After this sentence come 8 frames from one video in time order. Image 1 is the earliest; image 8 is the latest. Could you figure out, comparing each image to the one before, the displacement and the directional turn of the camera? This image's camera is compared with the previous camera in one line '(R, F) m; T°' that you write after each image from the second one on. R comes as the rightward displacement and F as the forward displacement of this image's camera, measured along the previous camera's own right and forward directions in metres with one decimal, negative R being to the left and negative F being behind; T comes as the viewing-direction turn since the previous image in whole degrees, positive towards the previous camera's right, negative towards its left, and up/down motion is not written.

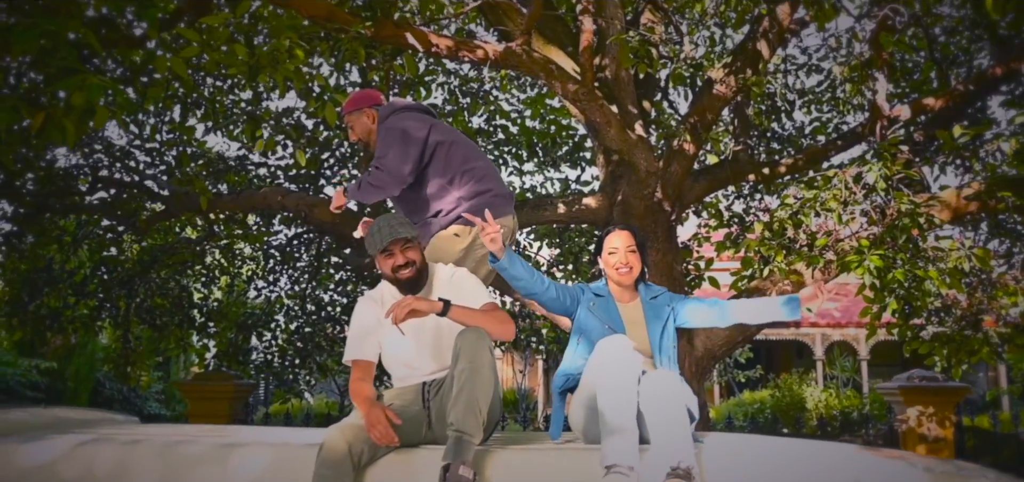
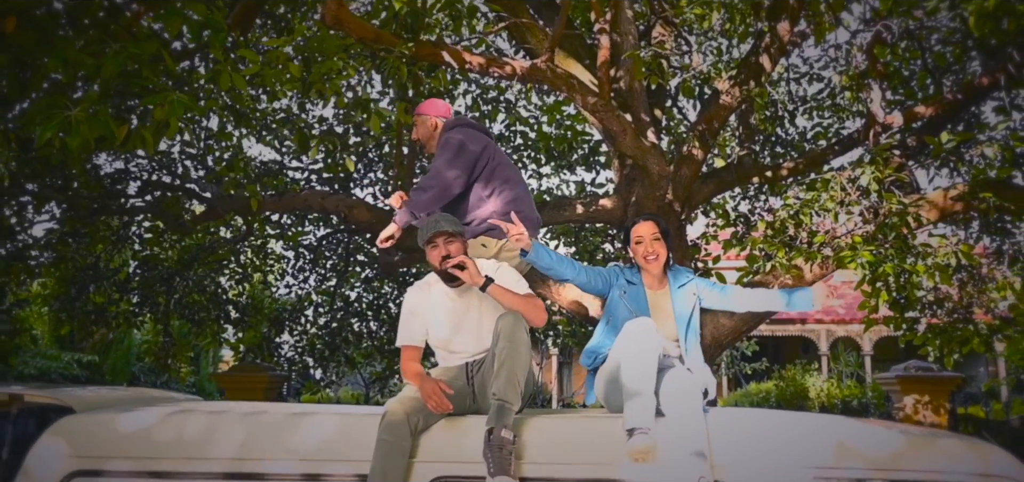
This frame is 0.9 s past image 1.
(-0.1, -0.5) m; 0°
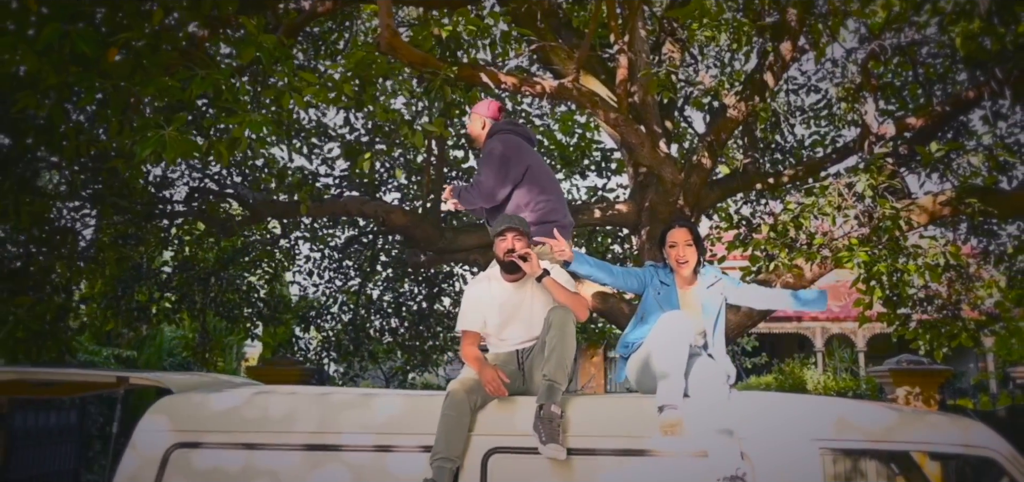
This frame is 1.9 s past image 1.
(-0.2, -0.5) m; 0°
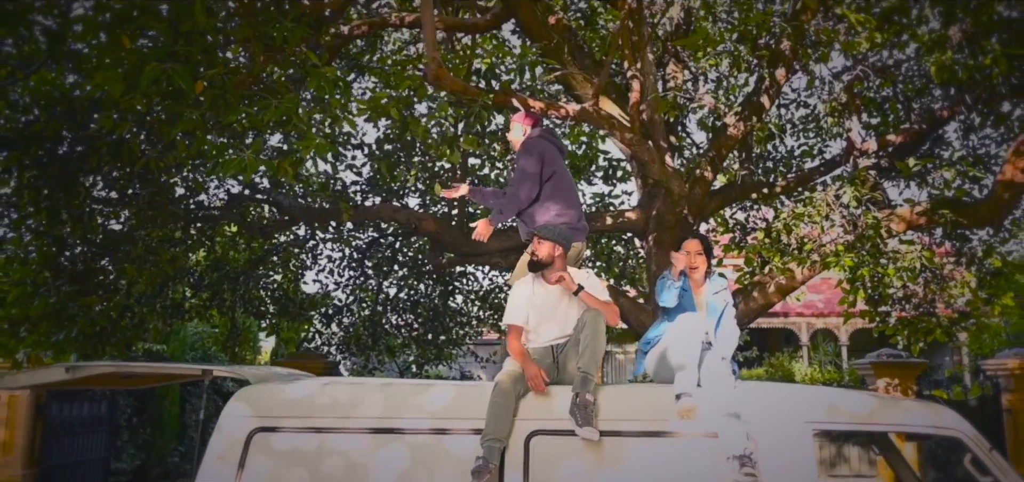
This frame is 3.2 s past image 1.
(-0.3, -0.7) m; +1°
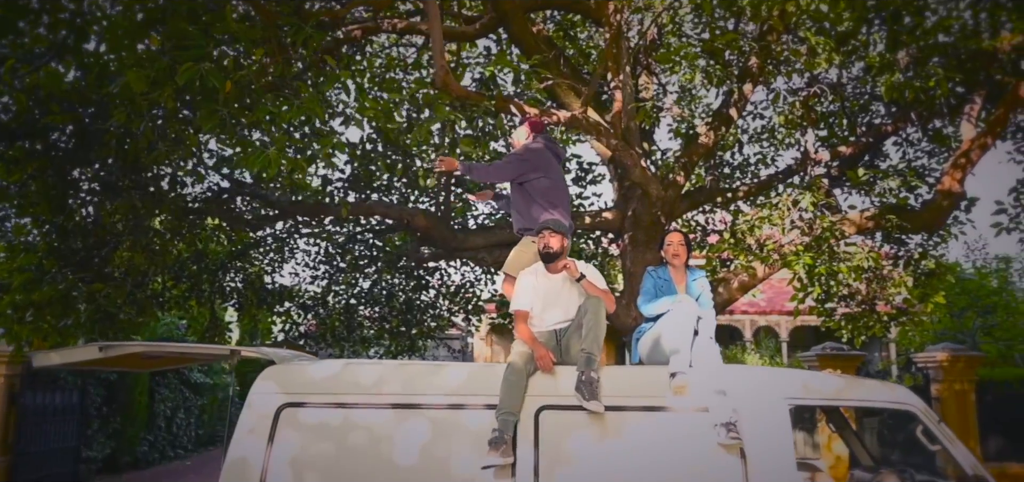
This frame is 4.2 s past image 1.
(-0.5, -0.5) m; +5°
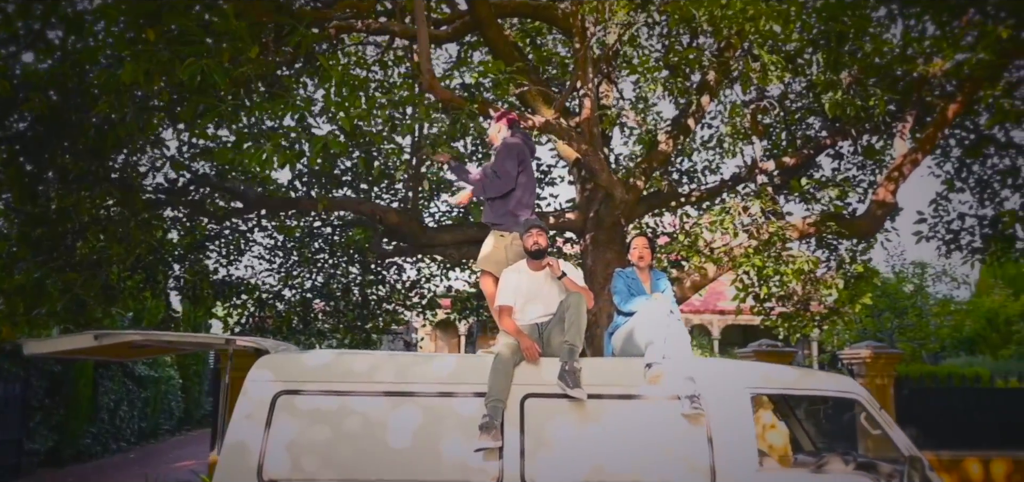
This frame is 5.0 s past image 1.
(-0.5, -0.3) m; +5°
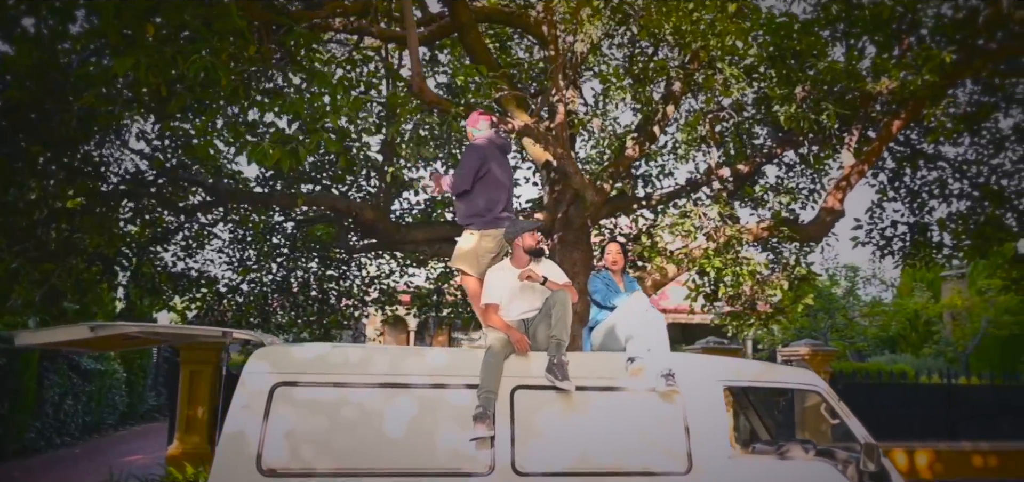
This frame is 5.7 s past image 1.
(-0.5, -0.3) m; +5°
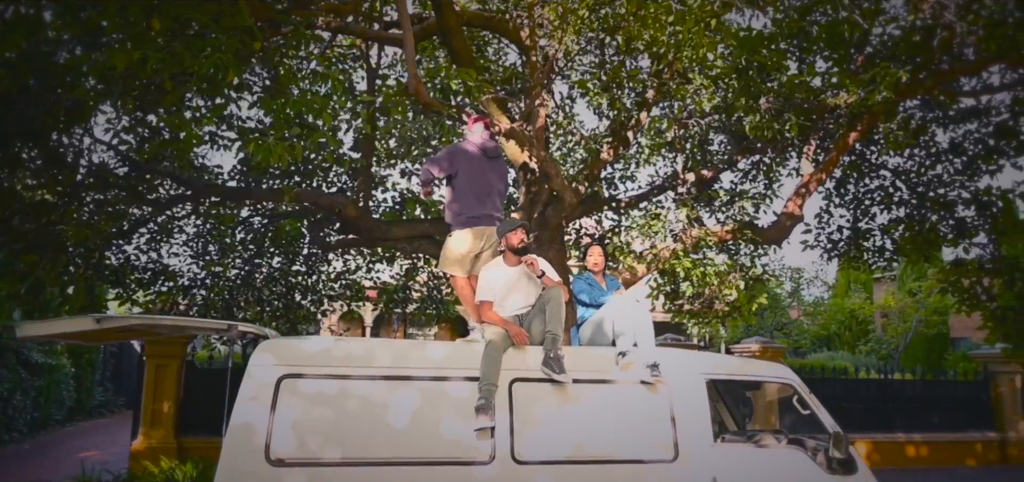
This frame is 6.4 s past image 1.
(-0.5, -0.2) m; +5°
